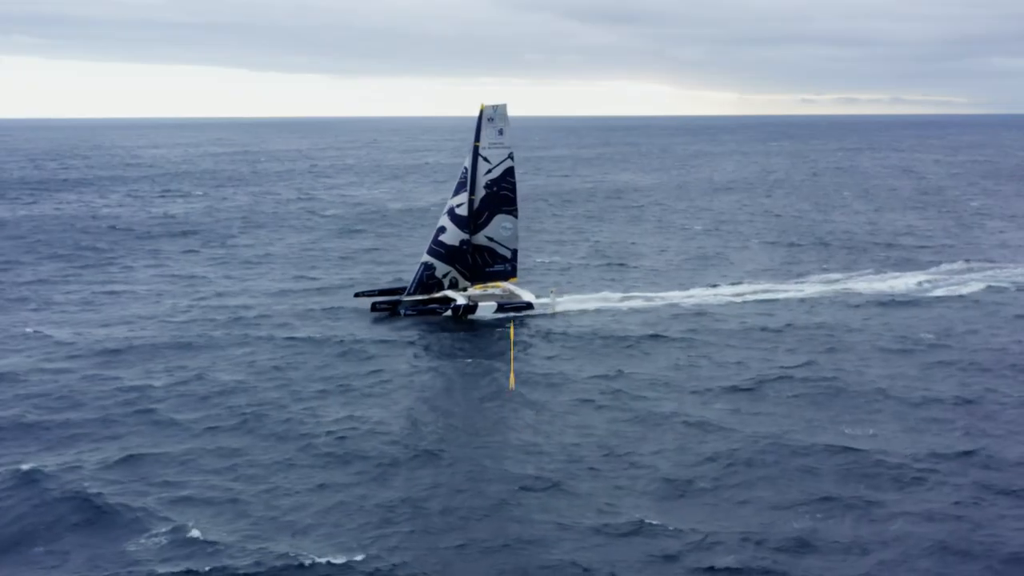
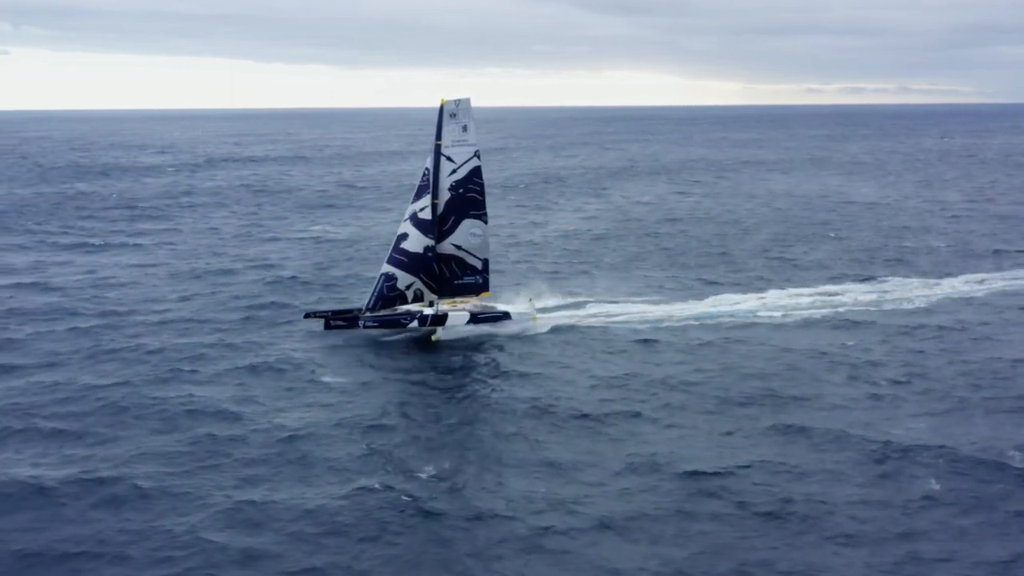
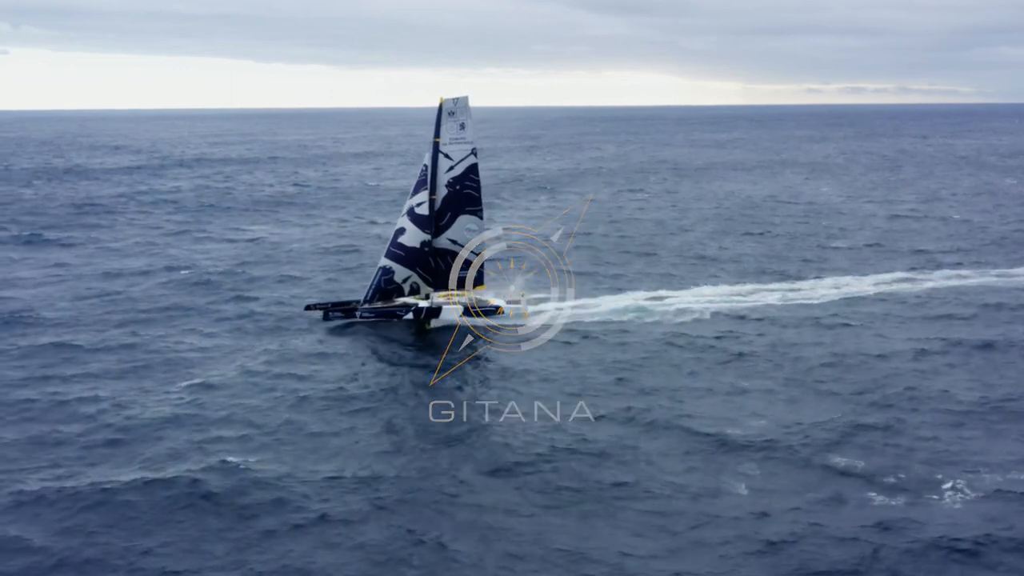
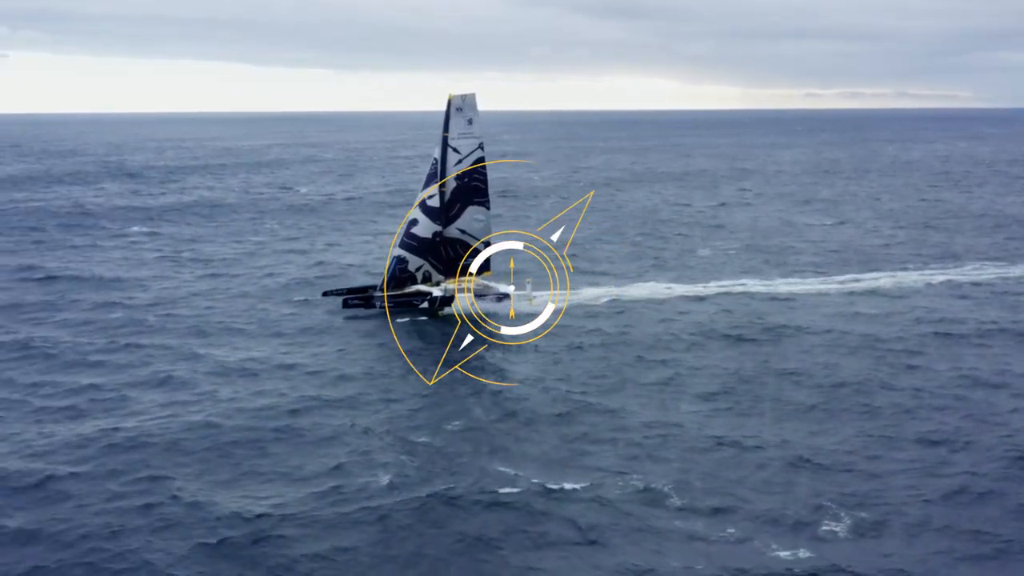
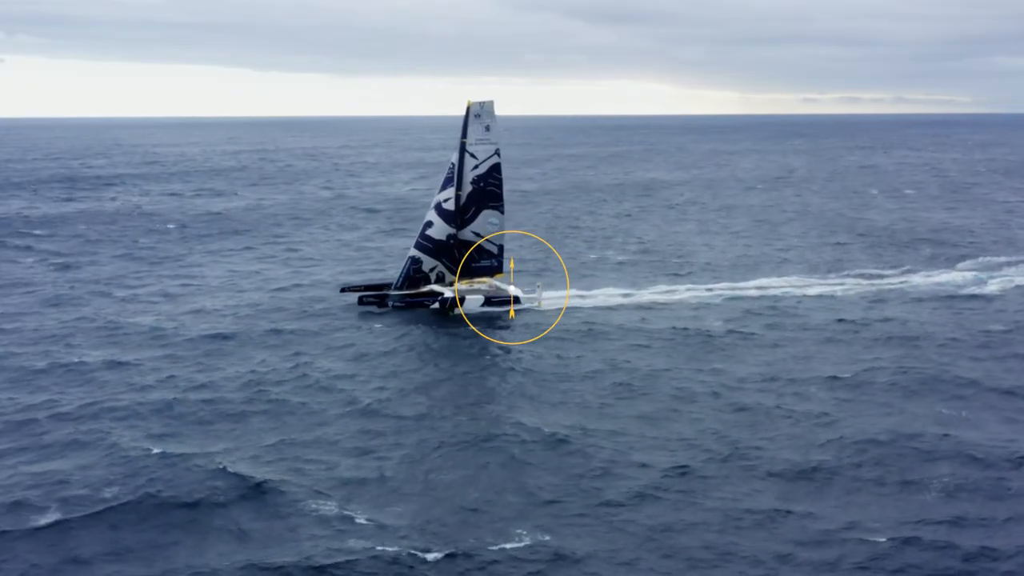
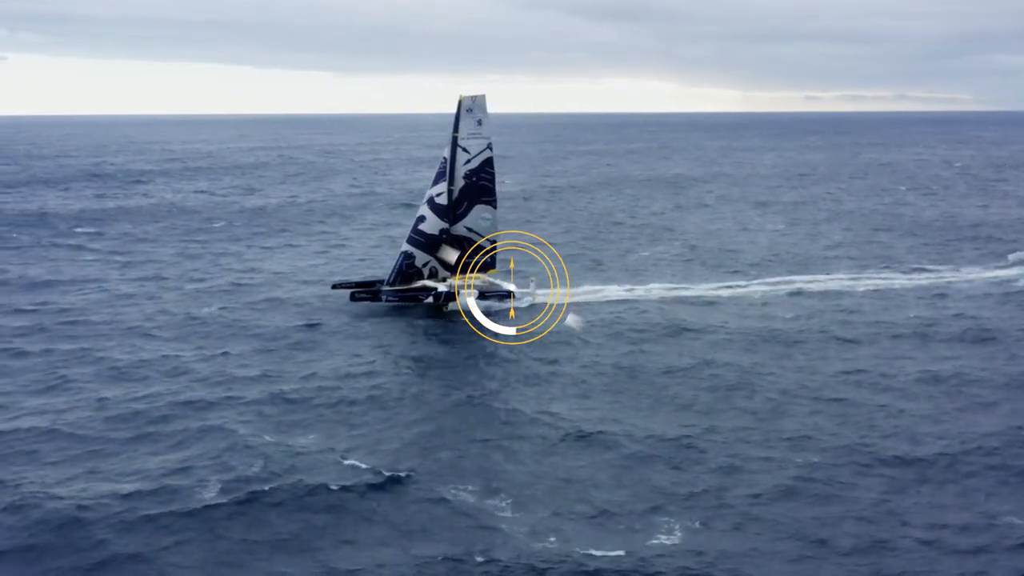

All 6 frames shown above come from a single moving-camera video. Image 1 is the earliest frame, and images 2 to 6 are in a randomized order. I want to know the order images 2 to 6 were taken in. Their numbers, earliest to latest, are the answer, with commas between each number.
5, 6, 4, 3, 2
